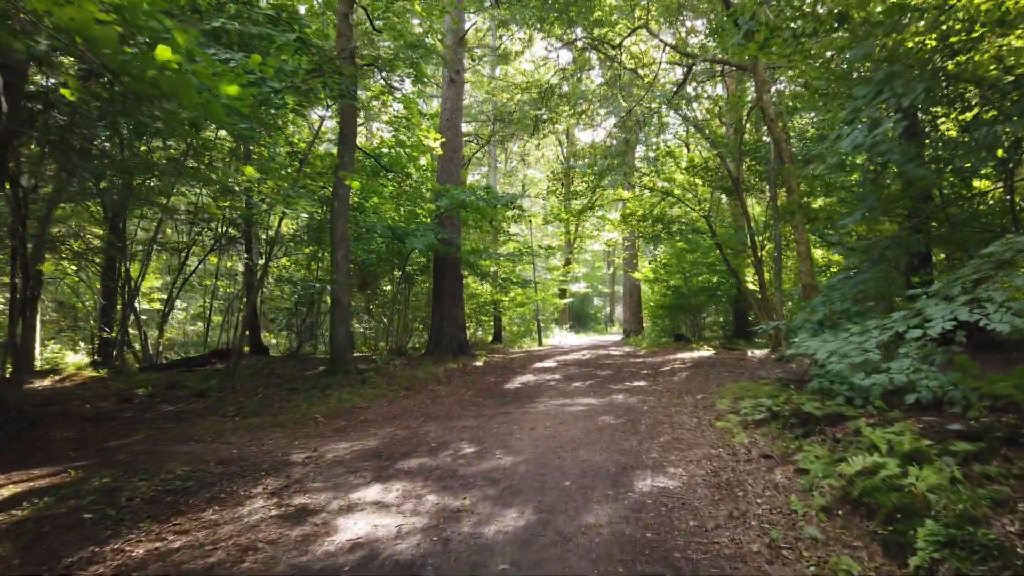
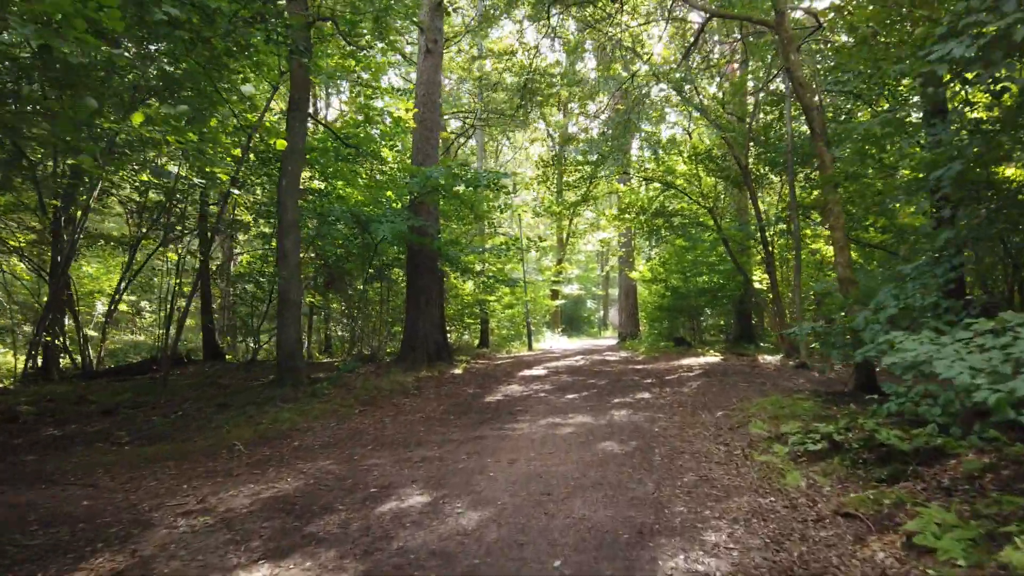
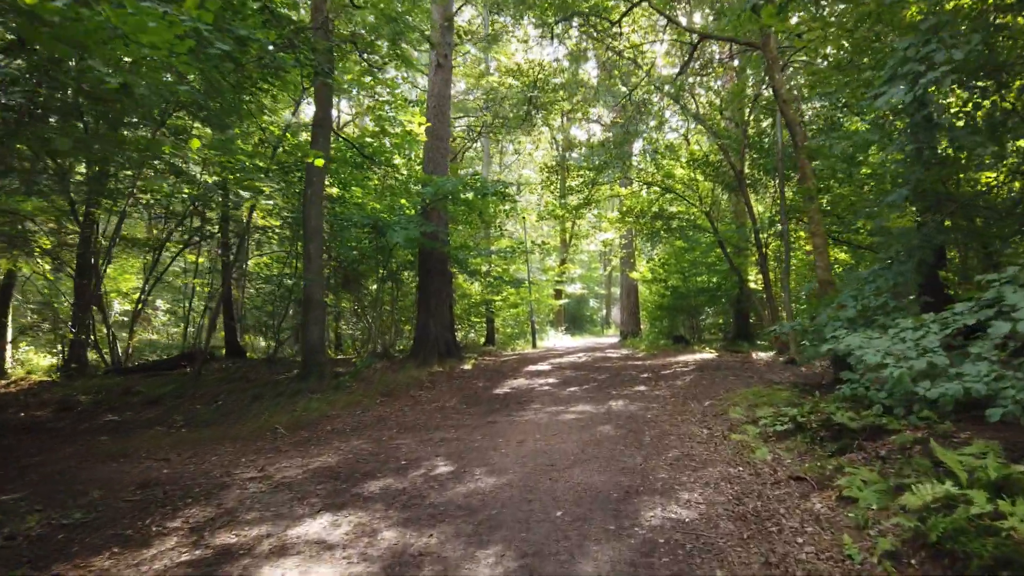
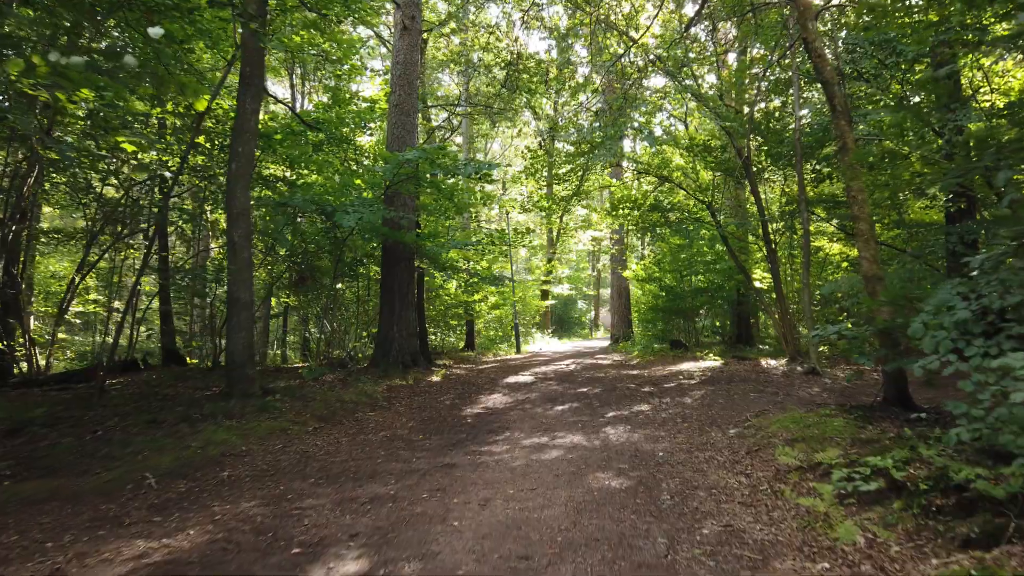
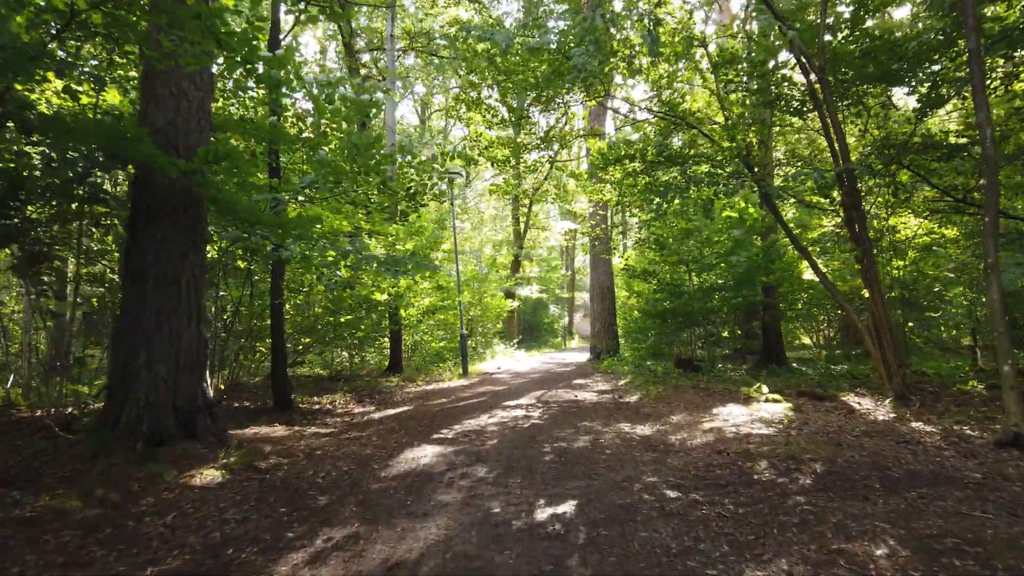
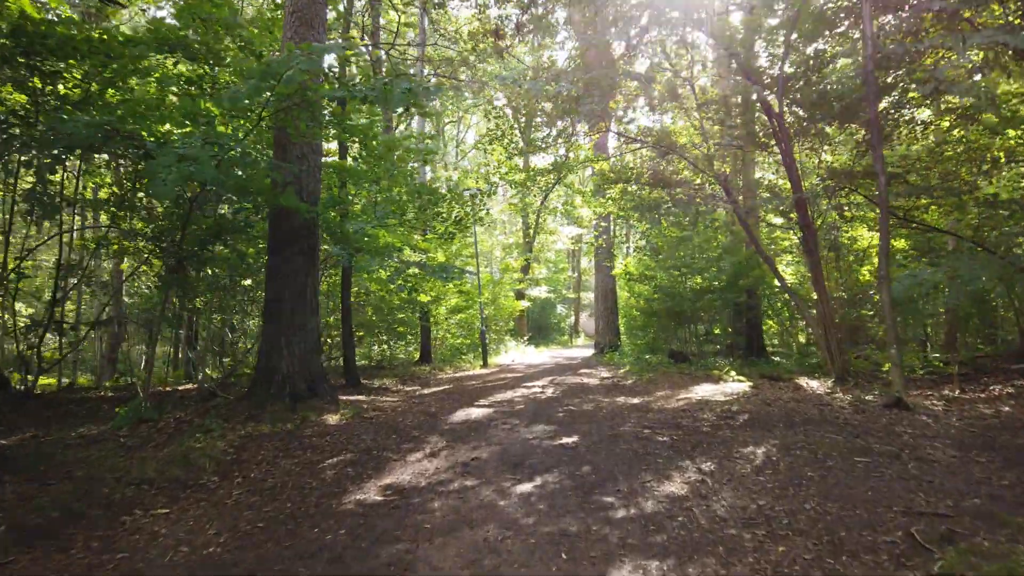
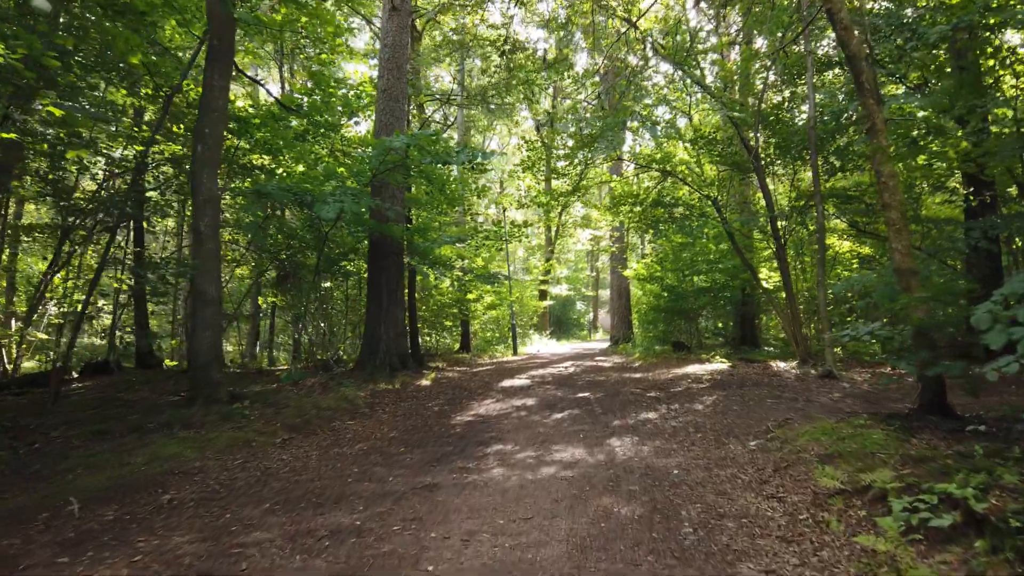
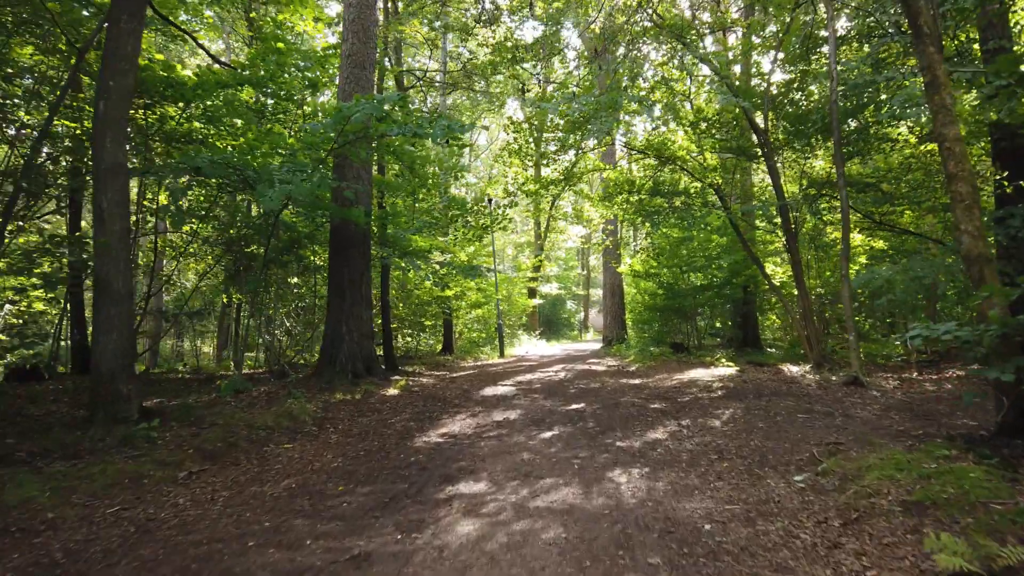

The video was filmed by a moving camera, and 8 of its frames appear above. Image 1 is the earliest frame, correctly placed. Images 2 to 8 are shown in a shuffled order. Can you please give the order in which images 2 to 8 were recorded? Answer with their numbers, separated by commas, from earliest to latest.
3, 2, 4, 7, 8, 6, 5
